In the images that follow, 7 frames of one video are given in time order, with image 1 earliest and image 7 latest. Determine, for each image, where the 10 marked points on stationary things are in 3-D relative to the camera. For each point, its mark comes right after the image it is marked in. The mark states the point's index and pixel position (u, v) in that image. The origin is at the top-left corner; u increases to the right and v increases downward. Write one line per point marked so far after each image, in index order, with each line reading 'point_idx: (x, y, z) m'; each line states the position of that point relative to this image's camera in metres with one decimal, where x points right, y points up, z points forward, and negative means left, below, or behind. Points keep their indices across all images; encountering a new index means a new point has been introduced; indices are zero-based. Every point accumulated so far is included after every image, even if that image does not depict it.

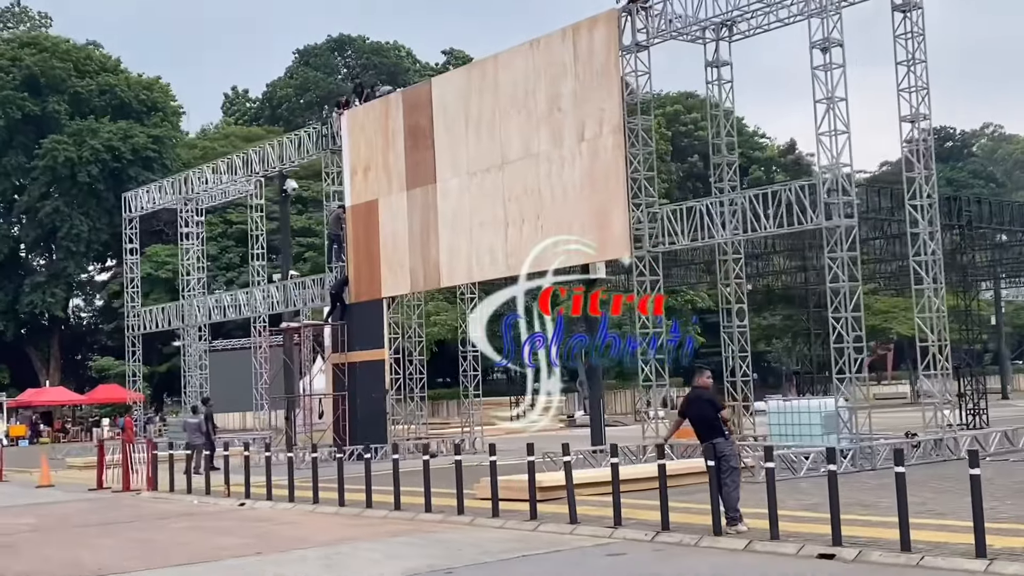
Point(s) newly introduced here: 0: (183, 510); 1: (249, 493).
0: (-5.2, -3.5, +18.3) m
1: (-4.3, -3.5, +19.3) m
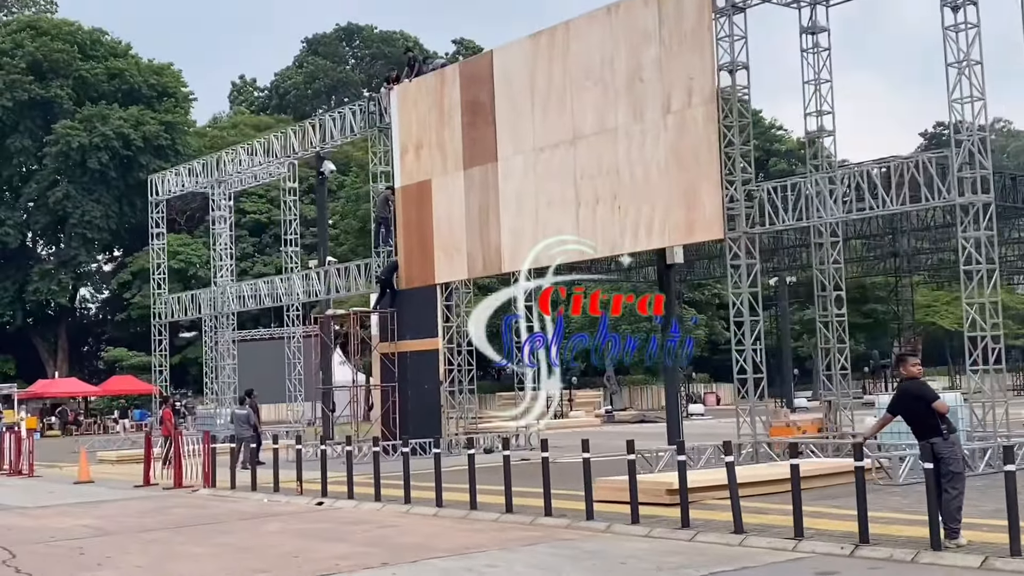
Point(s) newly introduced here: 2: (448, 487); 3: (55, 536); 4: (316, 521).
0: (-3.7, -3.2, +16.5) m
1: (-2.8, -3.1, +17.6) m
2: (-1.1, -3.2, +18.2) m
3: (-5.7, -3.1, +14.4) m
4: (-2.5, -3.0, +14.6) m
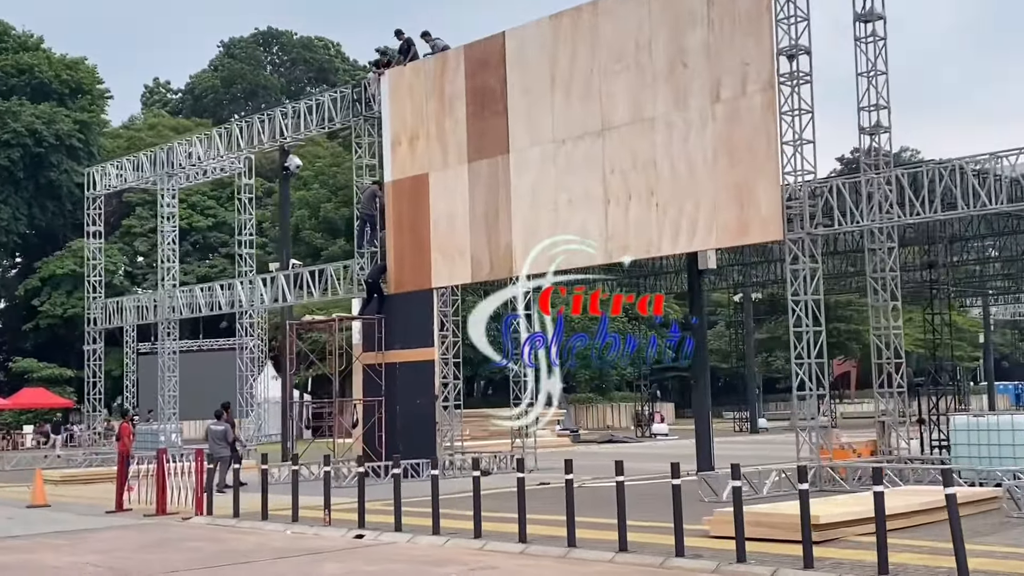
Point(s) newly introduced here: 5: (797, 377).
0: (-2.7, -3.1, +13.8) m
1: (-1.9, -3.1, +14.9) m
2: (-0.2, -3.2, +15.7) m
3: (-4.5, -2.9, +11.5) m
4: (-1.3, -2.9, +12.0) m
5: (+4.8, -1.5, +19.2) m
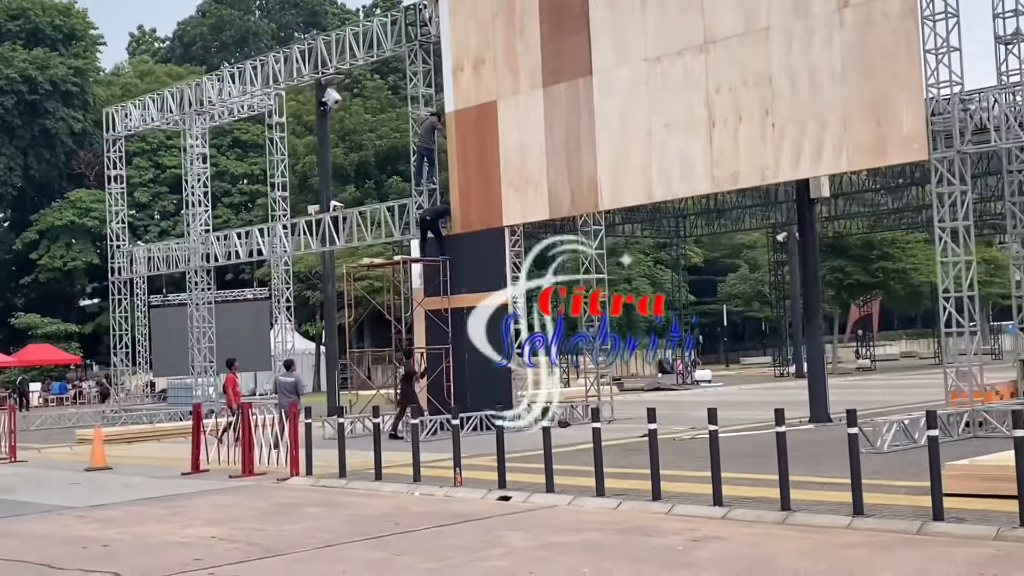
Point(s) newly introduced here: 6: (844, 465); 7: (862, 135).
0: (-0.8, -2.3, +11.9) m
1: (-0.1, -2.2, +13.1) m
2: (+1.6, -2.3, +13.9) m
3: (-2.7, -2.3, +9.7) m
4: (+0.6, -2.1, +10.2) m
5: (+6.5, -0.4, +17.4) m
6: (+4.1, -2.2, +14.3) m
7: (+5.4, +2.4, +17.9) m
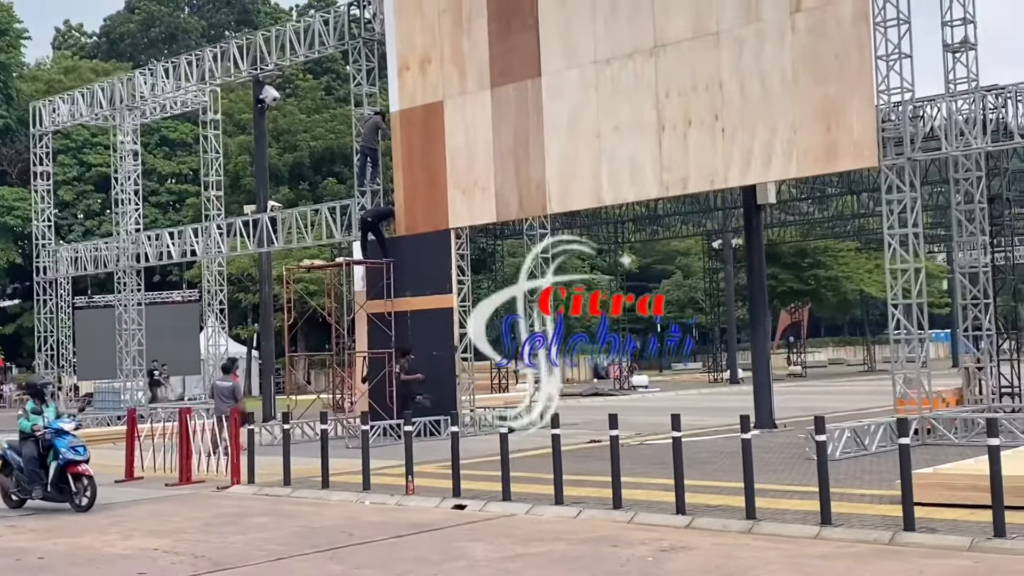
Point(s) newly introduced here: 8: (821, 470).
0: (-1.3, -2.3, +11.5) m
1: (-0.6, -2.2, +12.7) m
2: (+1.0, -2.3, +13.6) m
3: (-3.0, -2.3, +9.1) m
4: (+0.2, -2.2, +9.8) m
5: (+5.8, -0.5, +17.4) m
6: (+3.5, -2.3, +14.1) m
7: (+4.7, +2.3, +17.9) m
8: (+2.6, -1.5, +9.8) m
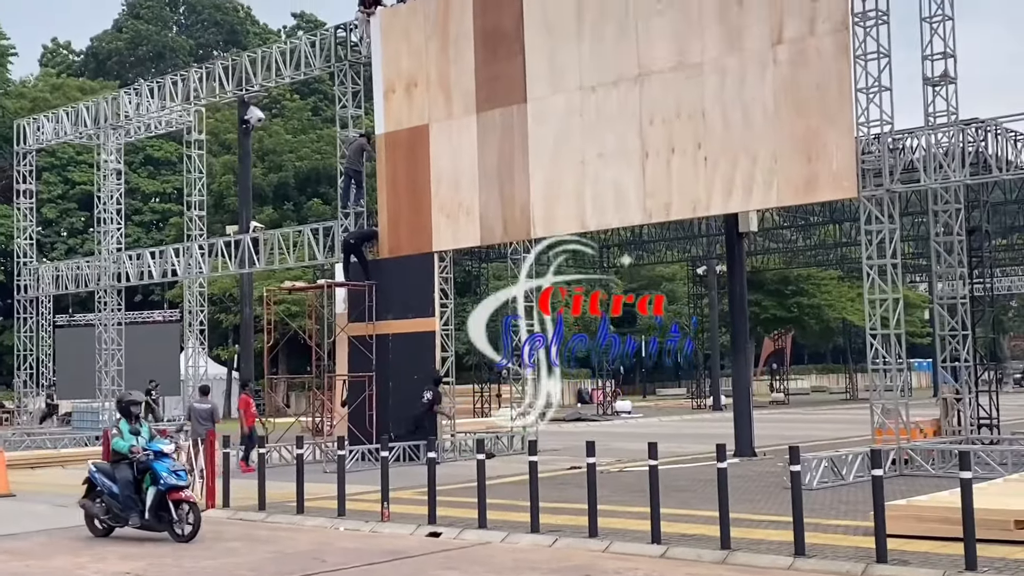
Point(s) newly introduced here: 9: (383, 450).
0: (-1.5, -2.6, +11.4) m
1: (-0.9, -2.5, +12.6) m
2: (+0.8, -2.6, +13.5) m
3: (-3.2, -2.4, +9.0) m
4: (0.0, -2.4, +9.8) m
5: (+5.5, -0.9, +17.5) m
6: (+3.2, -2.6, +14.2) m
7: (+4.4, +1.8, +18.0) m
8: (+2.4, -1.8, +9.8) m
9: (-1.6, -1.9, +13.8) m
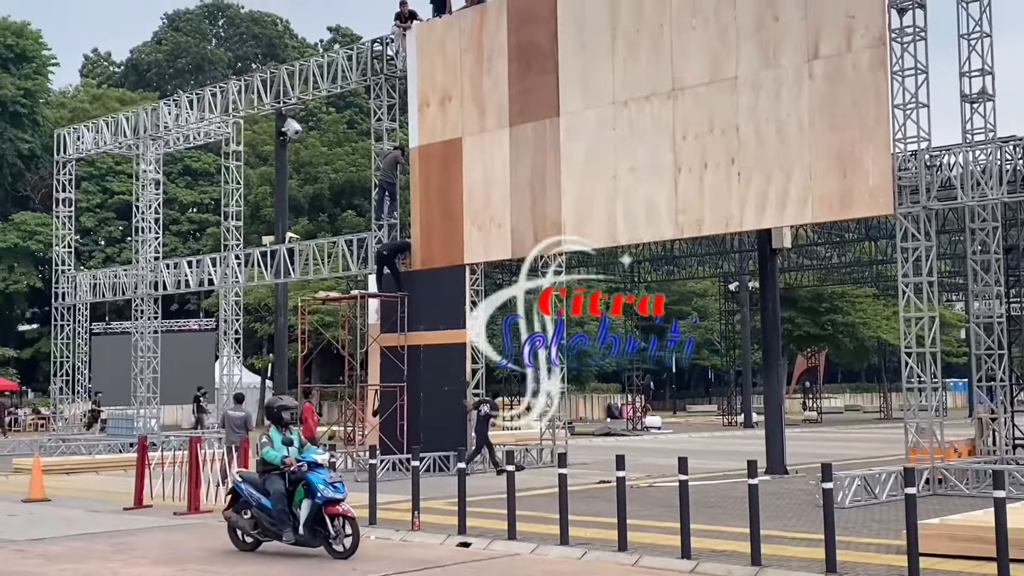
0: (-1.2, -2.7, +11.5) m
1: (-0.5, -2.7, +12.7) m
2: (+1.1, -2.8, +13.5) m
3: (-2.9, -2.5, +9.1) m
4: (+0.2, -2.5, +9.8) m
5: (+5.9, -1.2, +17.3) m
6: (+3.6, -2.8, +14.1) m
7: (+4.9, +1.6, +17.9) m
8: (+2.7, -1.9, +9.7) m
9: (-1.2, -2.1, +13.8) m
